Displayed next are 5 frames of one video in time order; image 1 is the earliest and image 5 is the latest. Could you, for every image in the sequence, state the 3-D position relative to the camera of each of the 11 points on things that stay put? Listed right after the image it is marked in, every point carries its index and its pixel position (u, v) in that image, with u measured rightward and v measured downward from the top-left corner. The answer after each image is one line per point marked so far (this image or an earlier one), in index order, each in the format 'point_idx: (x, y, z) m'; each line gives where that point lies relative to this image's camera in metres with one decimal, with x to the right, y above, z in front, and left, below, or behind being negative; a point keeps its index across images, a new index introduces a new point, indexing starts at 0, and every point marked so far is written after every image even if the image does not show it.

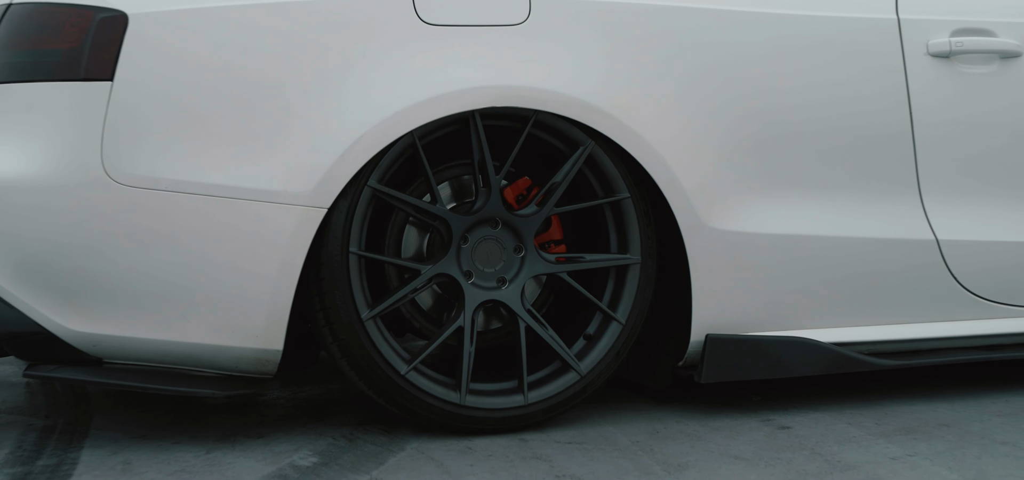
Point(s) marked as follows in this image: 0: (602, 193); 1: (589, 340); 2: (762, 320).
0: (+0.1, +0.1, +2.1) m
1: (+0.1, -0.2, +2.1) m
2: (+0.4, -0.1, +2.2) m
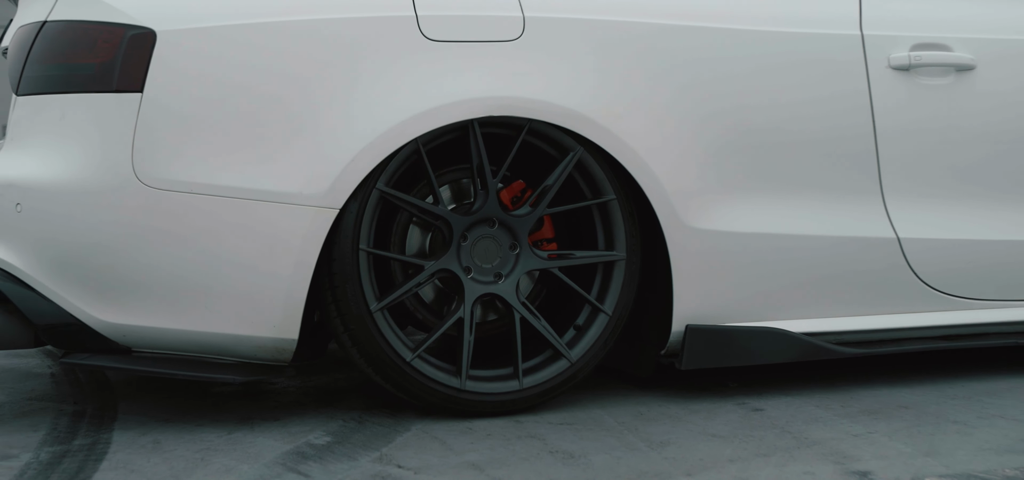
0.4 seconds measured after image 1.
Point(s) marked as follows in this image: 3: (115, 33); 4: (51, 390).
0: (+0.1, +0.1, +2.3) m
1: (+0.1, -0.2, +2.3) m
2: (+0.4, -0.1, +2.3) m
3: (-0.6, +0.3, +2.0) m
4: (-0.9, -0.3, +2.5) m
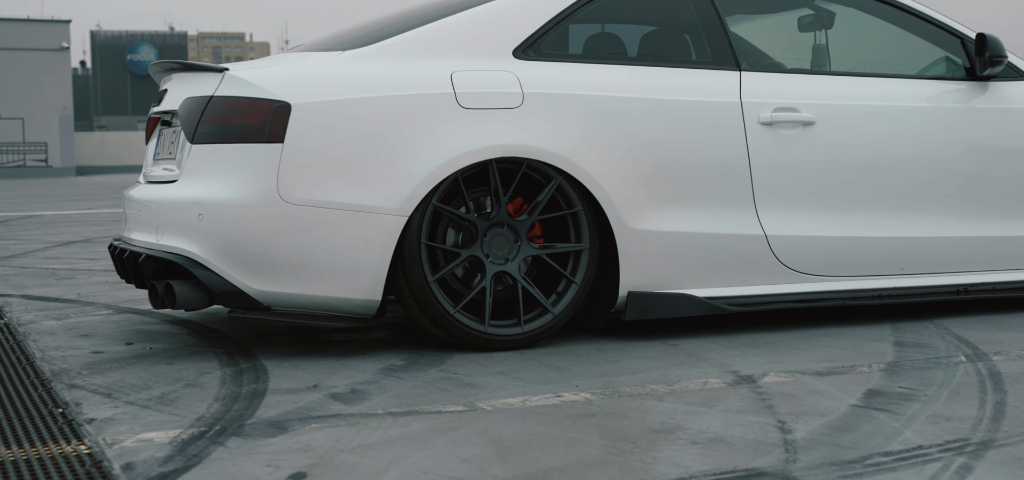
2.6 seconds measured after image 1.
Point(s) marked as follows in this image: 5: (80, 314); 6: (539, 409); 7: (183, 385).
0: (+0.1, +0.1, +3.4) m
1: (+0.1, -0.1, +3.5) m
2: (+0.4, -0.1, +3.5) m
3: (-0.6, +0.3, +3.2) m
4: (-0.9, -0.3, +3.6) m
5: (-1.4, -0.2, +4.2) m
6: (+0.1, -0.3, +2.6) m
7: (-0.7, -0.3, +2.9) m
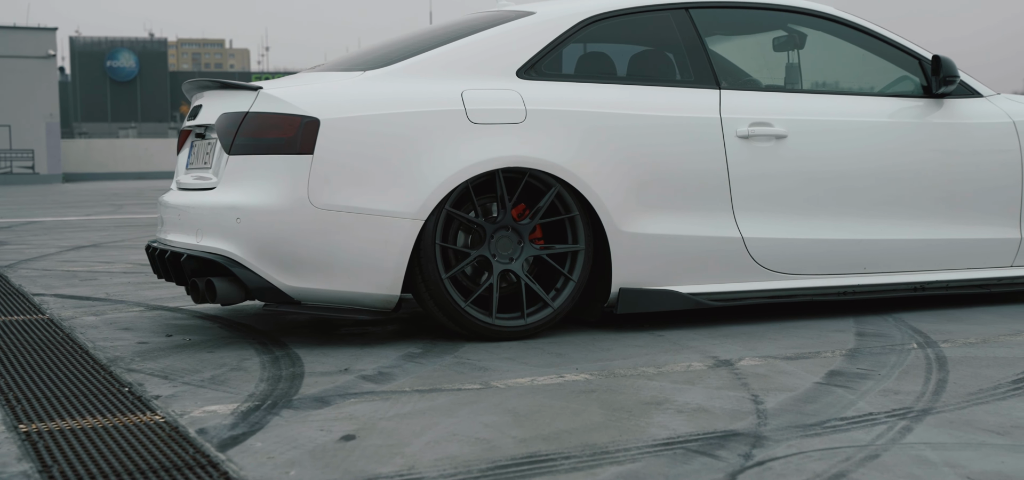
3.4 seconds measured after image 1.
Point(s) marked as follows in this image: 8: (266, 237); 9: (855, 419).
0: (+0.1, +0.1, +3.8) m
1: (+0.1, -0.1, +3.9) m
2: (+0.4, -0.1, +3.9) m
3: (-0.6, +0.3, +3.5) m
4: (-0.9, -0.3, +4.0) m
5: (-1.4, -0.2, +4.6) m
6: (+0.1, -0.3, +3.0) m
7: (-0.7, -0.3, +3.3) m
8: (-0.6, 0.0, +3.5) m
9: (+0.7, -0.3, +2.5) m
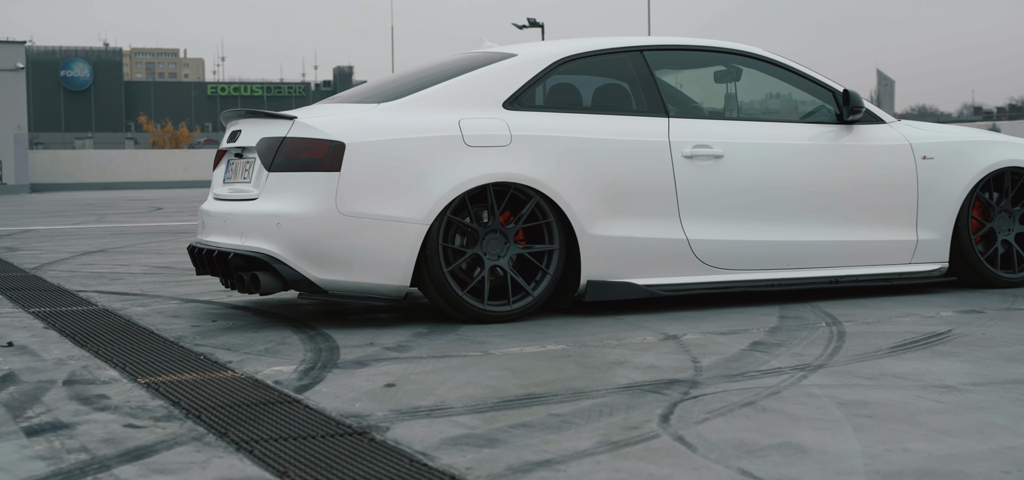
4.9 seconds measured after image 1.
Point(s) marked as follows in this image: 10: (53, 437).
0: (+0.1, +0.1, +4.7) m
1: (+0.1, -0.2, +4.7) m
2: (+0.4, -0.1, +4.8) m
3: (-0.6, +0.3, +4.4) m
4: (-0.9, -0.3, +4.8) m
5: (-1.4, -0.3, +5.4) m
6: (+0.1, -0.3, +3.8) m
7: (-0.7, -0.3, +4.1) m
8: (-0.7, 0.0, +4.4) m
9: (+0.6, -0.3, +3.4) m
10: (-0.9, -0.4, +2.7) m
